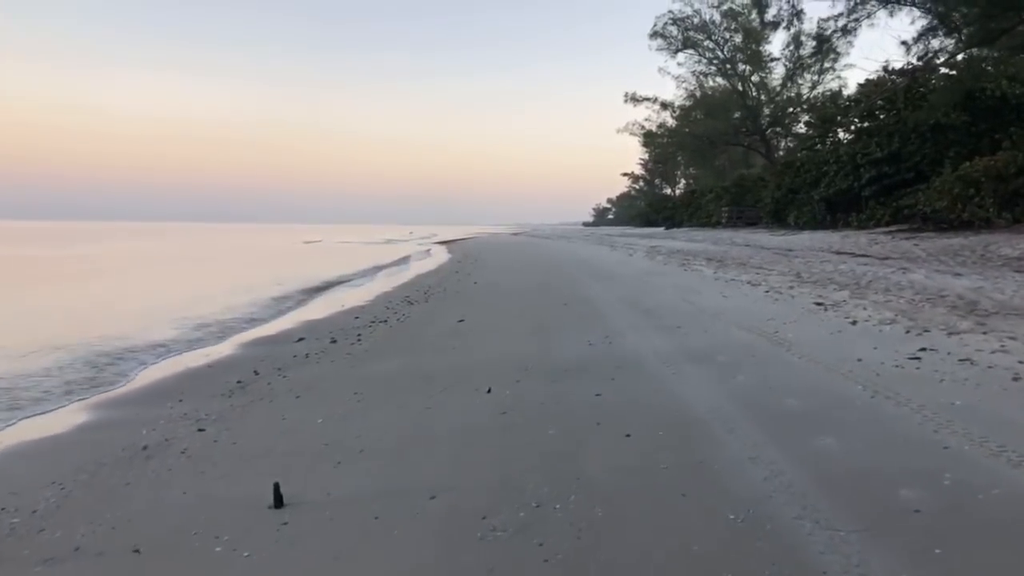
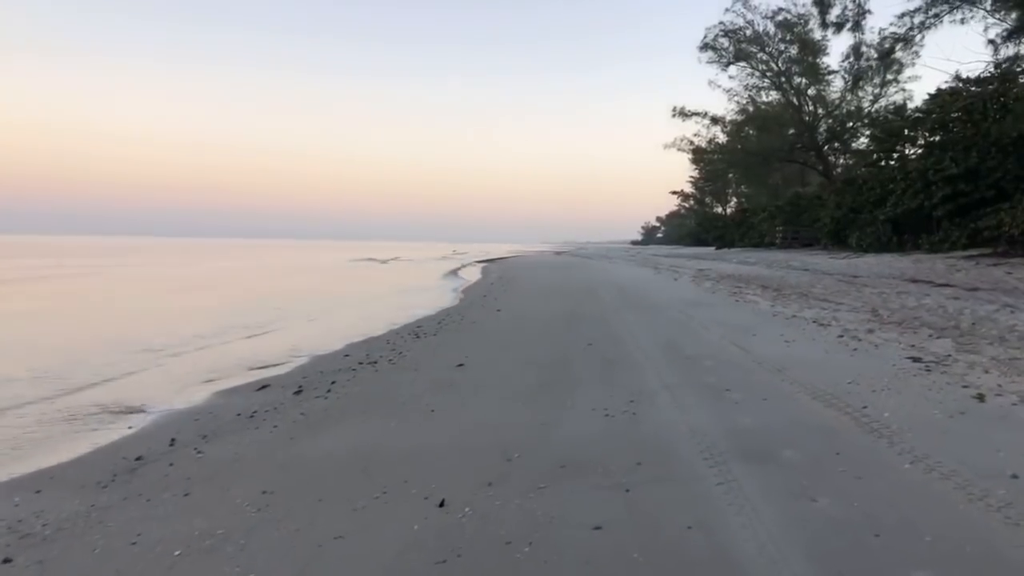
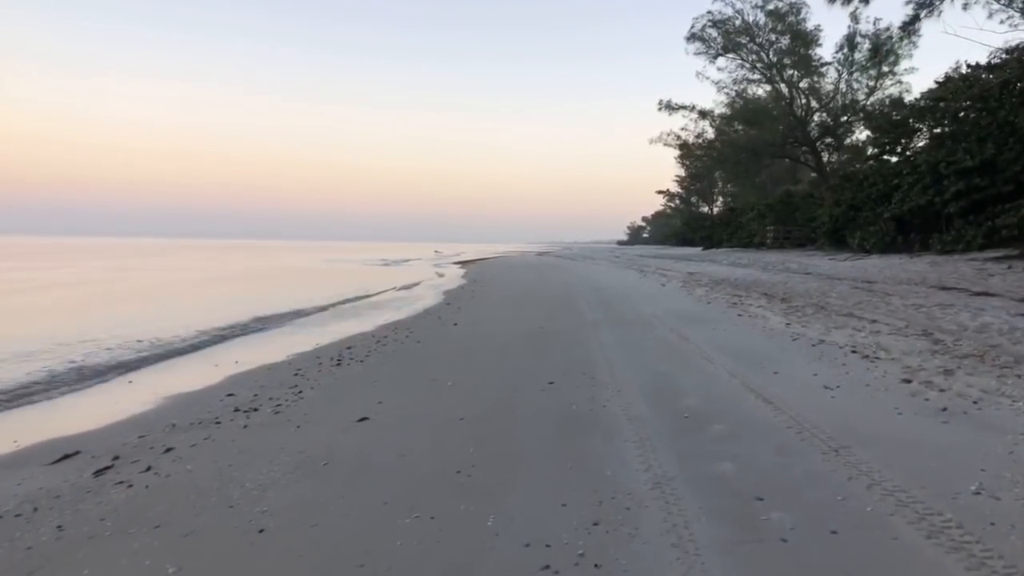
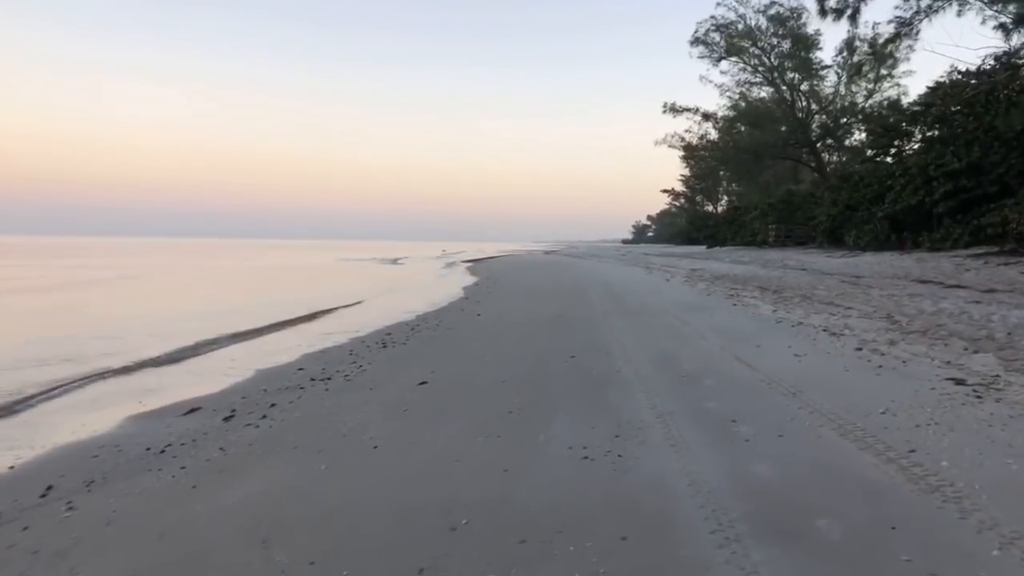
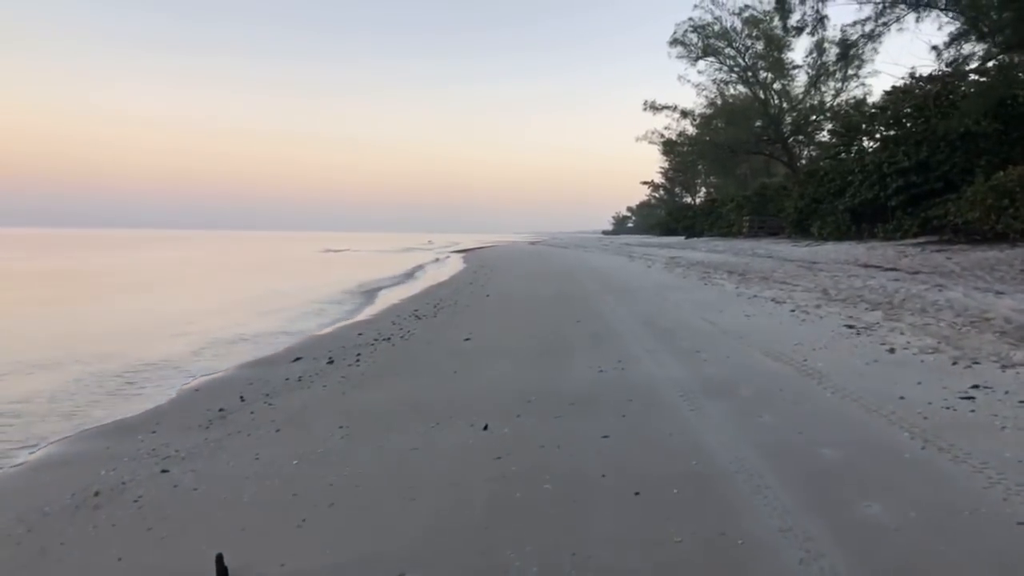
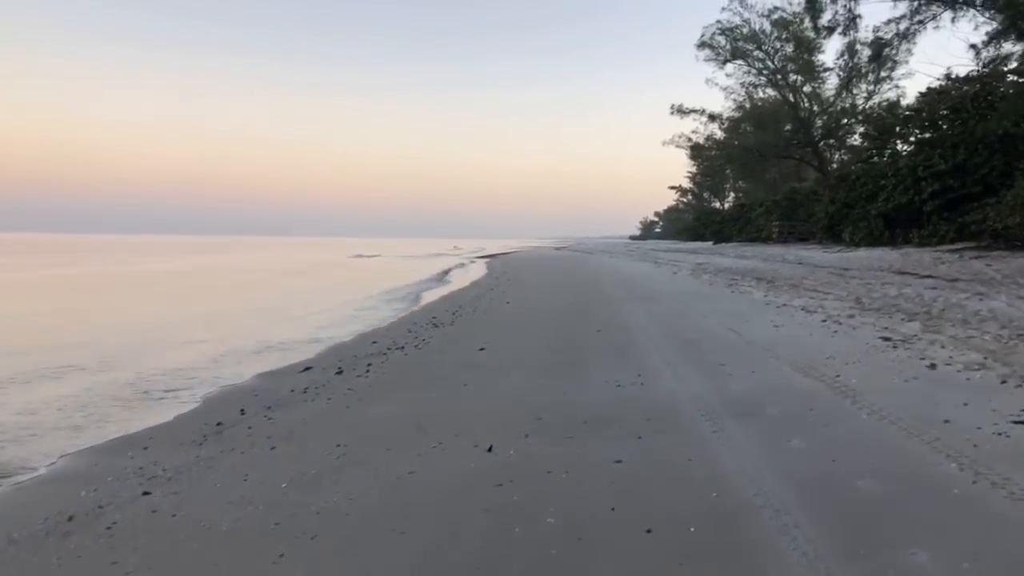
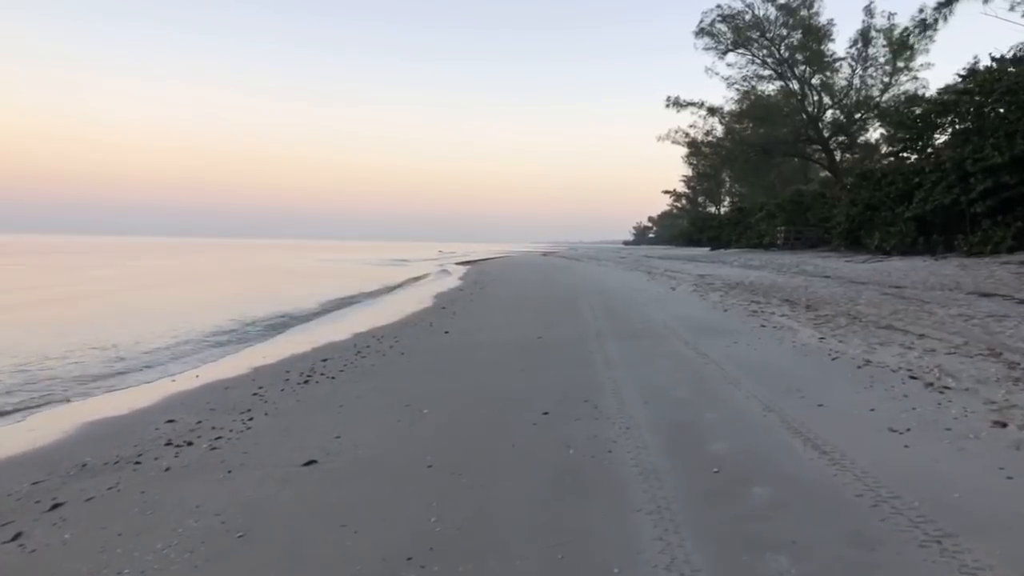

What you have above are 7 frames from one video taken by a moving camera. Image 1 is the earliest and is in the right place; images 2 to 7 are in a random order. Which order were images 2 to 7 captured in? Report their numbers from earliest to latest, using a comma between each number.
5, 6, 2, 4, 3, 7
